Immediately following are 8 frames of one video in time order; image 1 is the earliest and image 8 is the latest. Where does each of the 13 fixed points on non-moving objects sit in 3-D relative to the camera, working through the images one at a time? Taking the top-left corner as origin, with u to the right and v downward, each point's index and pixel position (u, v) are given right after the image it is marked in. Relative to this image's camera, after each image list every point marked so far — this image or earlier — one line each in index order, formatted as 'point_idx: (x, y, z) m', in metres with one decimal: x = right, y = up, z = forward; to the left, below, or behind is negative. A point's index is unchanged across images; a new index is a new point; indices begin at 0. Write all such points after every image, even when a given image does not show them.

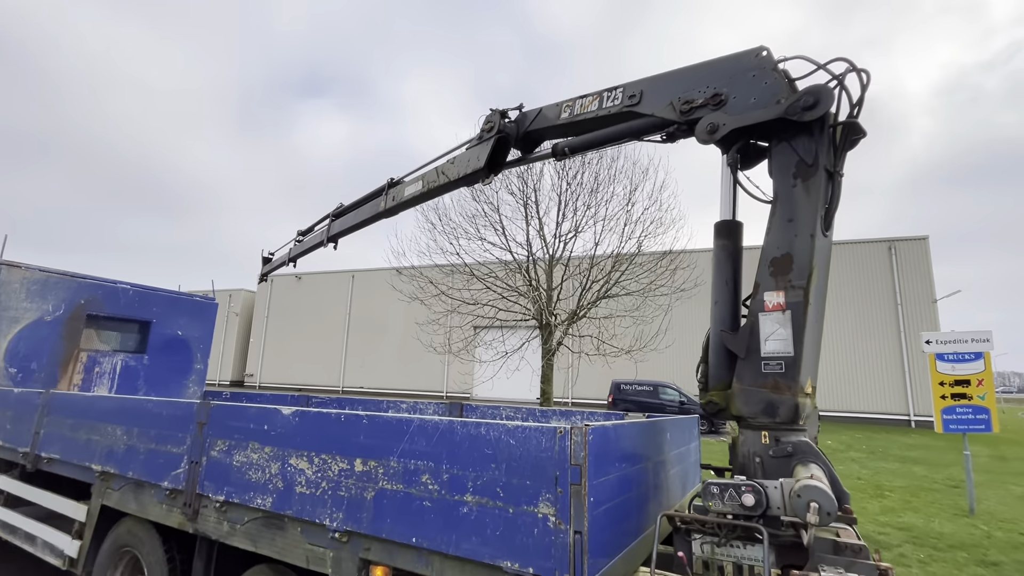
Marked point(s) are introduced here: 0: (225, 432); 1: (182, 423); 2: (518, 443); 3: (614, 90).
0: (-1.6, -0.8, +2.8) m
1: (-2.1, -0.8, +3.0) m
2: (0.0, -0.6, +1.8) m
3: (+0.7, +1.4, +3.5) m
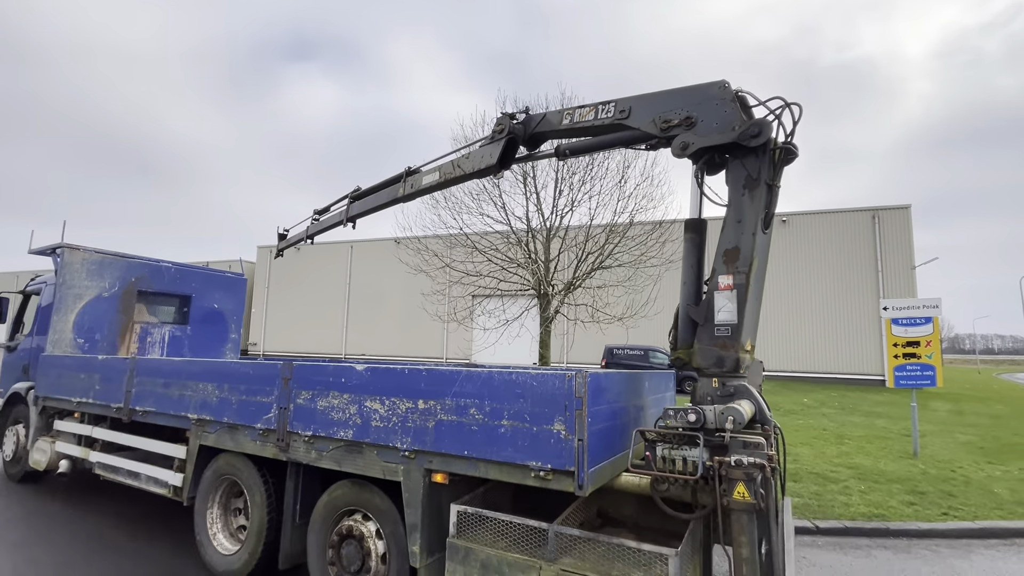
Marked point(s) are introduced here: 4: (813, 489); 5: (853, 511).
0: (-1.5, -0.7, +3.6) m
1: (-1.9, -0.7, +3.9) m
2: (+0.2, -0.5, +2.7) m
3: (+0.8, +1.6, +4.2) m
4: (+4.1, -2.7, +6.5) m
5: (+4.1, -2.7, +5.9) m
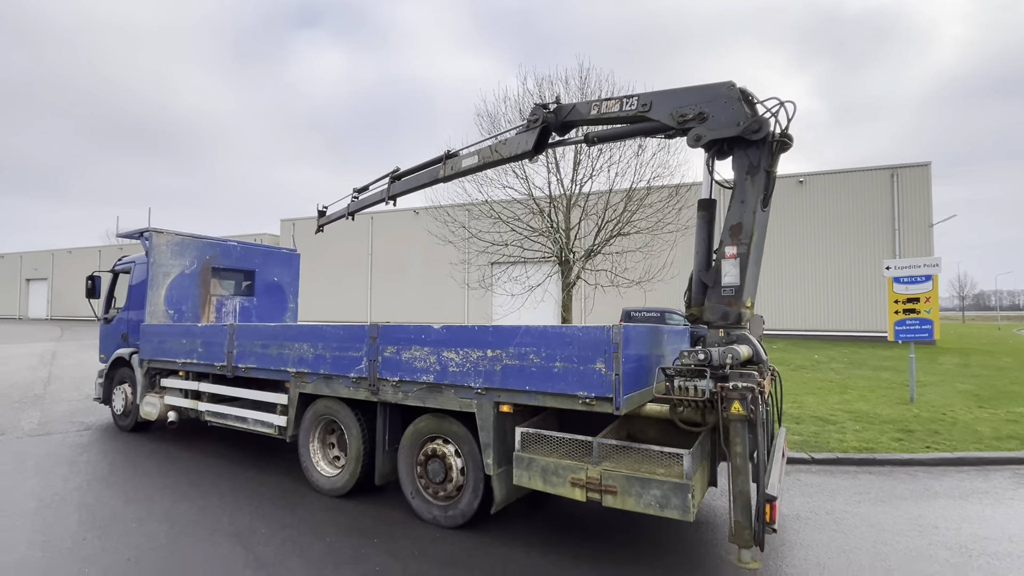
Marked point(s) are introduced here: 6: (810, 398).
0: (-1.1, -0.5, +4.5) m
1: (-1.5, -0.5, +4.8) m
2: (+0.5, -0.3, +3.5) m
3: (+1.2, +1.9, +4.8) m
4: (+4.6, -2.2, +7.4) m
5: (+4.6, -2.2, +6.7) m
6: (+5.7, -2.1, +9.3) m
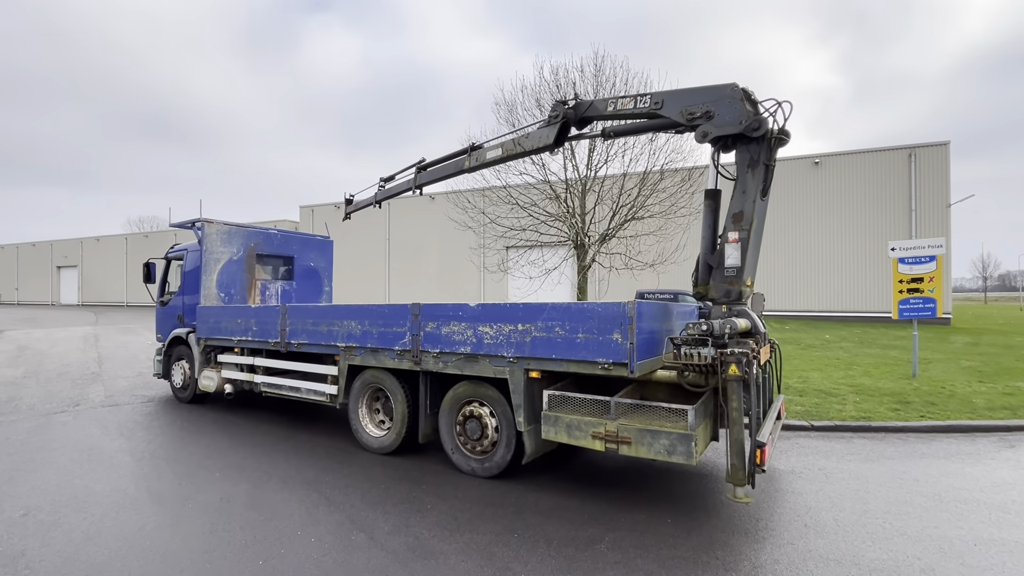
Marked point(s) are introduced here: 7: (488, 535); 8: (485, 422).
0: (-0.8, -0.3, +5.1) m
1: (-1.2, -0.3, +5.4) m
2: (+0.8, -0.2, +4.1) m
3: (+1.4, +2.1, +5.3) m
4: (+4.9, -1.8, +7.9) m
5: (+5.0, -1.9, +7.2) m
6: (+6.1, -1.7, +9.8) m
7: (-0.2, -1.9, +3.7) m
8: (-0.3, -1.3, +4.9) m
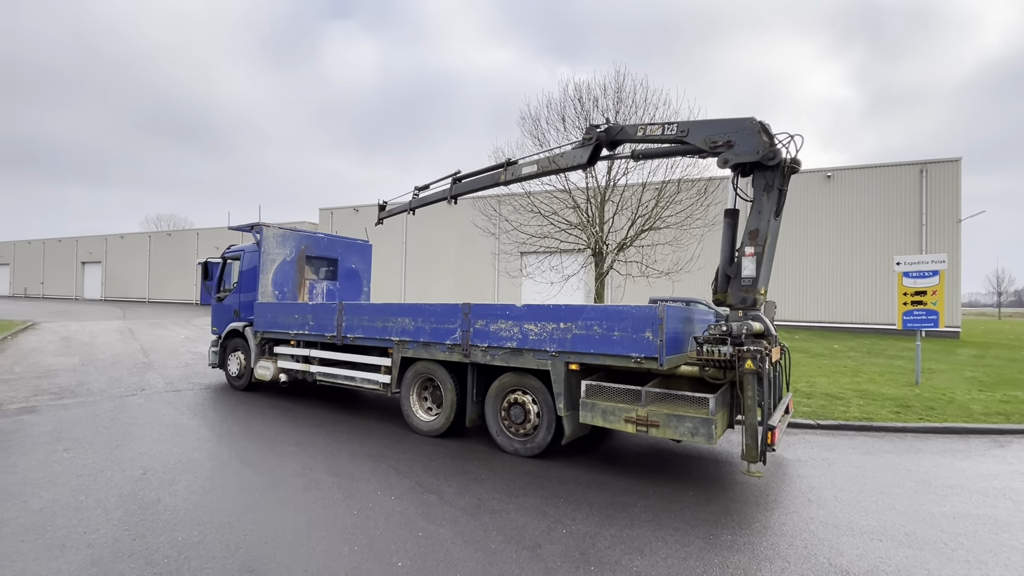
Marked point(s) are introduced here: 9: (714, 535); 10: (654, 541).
0: (-0.4, -0.3, +5.8) m
1: (-0.8, -0.3, +6.1) m
2: (+1.2, -0.2, +4.8) m
3: (+2.0, +2.0, +6.0) m
4: (+5.4, -2.0, +8.5) m
5: (+5.4, -2.1, +7.8) m
6: (+6.7, -2.0, +10.4) m
7: (+0.2, -1.9, +4.4) m
8: (+0.2, -1.4, +5.6) m
9: (+1.6, -1.9, +3.8) m
10: (+1.1, -1.9, +3.7) m
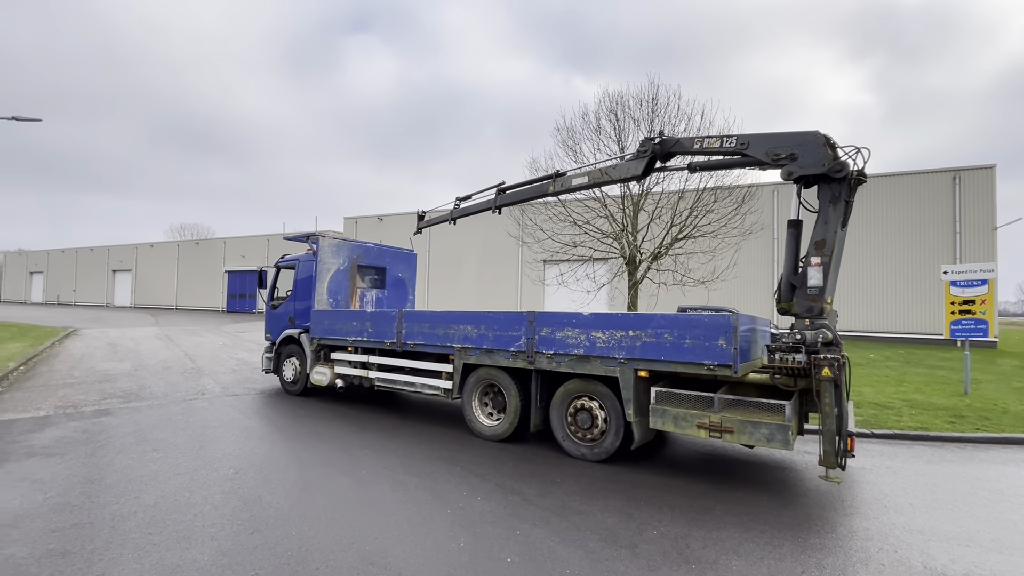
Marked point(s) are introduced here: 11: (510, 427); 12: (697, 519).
0: (+0.5, -0.4, +6.0) m
1: (+0.1, -0.4, +6.3) m
2: (+2.0, -0.3, +4.9) m
3: (+2.8, +1.9, +6.2) m
4: (+6.3, -2.2, +8.5) m
5: (+6.3, -2.2, +7.8) m
6: (+7.6, -2.2, +10.4) m
7: (+1.0, -2.0, +4.5) m
8: (+1.0, -1.5, +5.7) m
9: (+2.3, -2.0, +3.9) m
10: (+1.8, -2.0, +3.8) m
11: (0.0, -1.8, +6.3) m
12: (+1.6, -2.0, +4.2) m
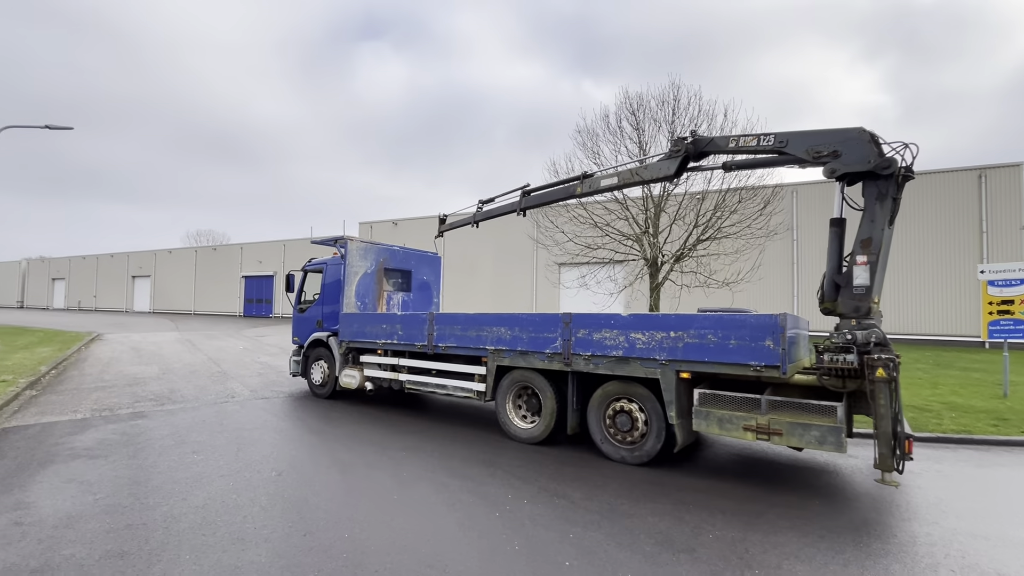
0: (+0.9, -0.5, +6.0) m
1: (+0.5, -0.4, +6.3) m
2: (+2.4, -0.3, +4.9) m
3: (+3.2, +1.9, +6.1) m
4: (+6.8, -2.2, +8.3) m
5: (+6.8, -2.2, +7.6) m
6: (+8.2, -2.2, +10.1) m
7: (+1.4, -2.0, +4.4) m
8: (+1.4, -1.5, +5.6) m
9: (+2.7, -2.0, +3.8) m
10: (+2.2, -2.0, +3.7) m
11: (+0.4, -1.8, +6.3) m
12: (+2.0, -2.0, +4.1) m
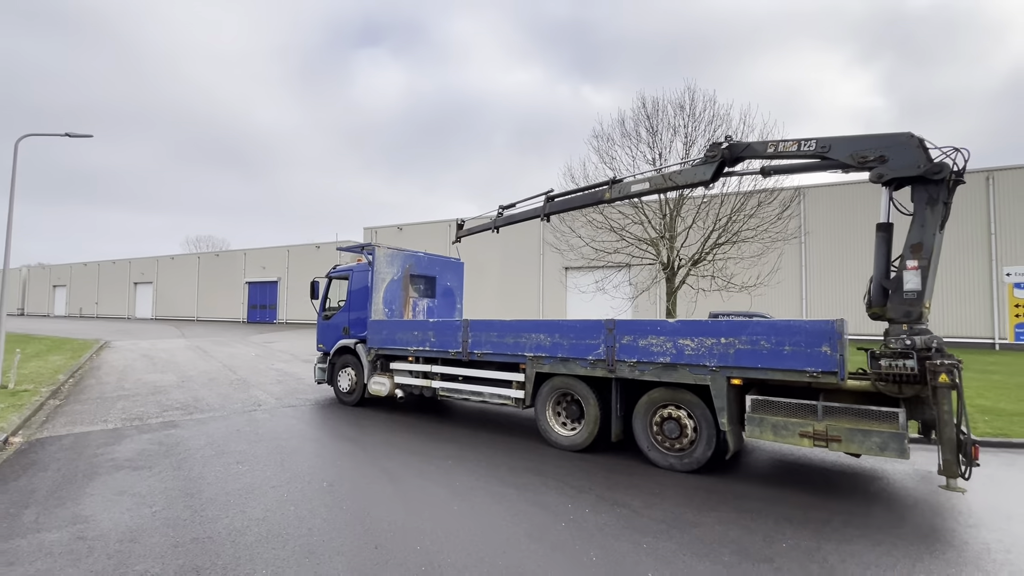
0: (+1.5, -0.5, +6.0) m
1: (+1.1, -0.5, +6.3) m
2: (+3.0, -0.4, +4.8) m
3: (+3.8, +1.9, +6.1) m
4: (+7.4, -2.2, +8.3) m
5: (+7.4, -2.3, +7.6) m
6: (+8.7, -2.2, +10.1) m
7: (+2.0, -2.0, +4.4) m
8: (+2.0, -1.6, +5.6) m
9: (+3.3, -2.0, +3.8) m
10: (+2.8, -2.0, +3.6) m
11: (+1.0, -1.9, +6.3) m
12: (+2.6, -2.0, +4.0) m
